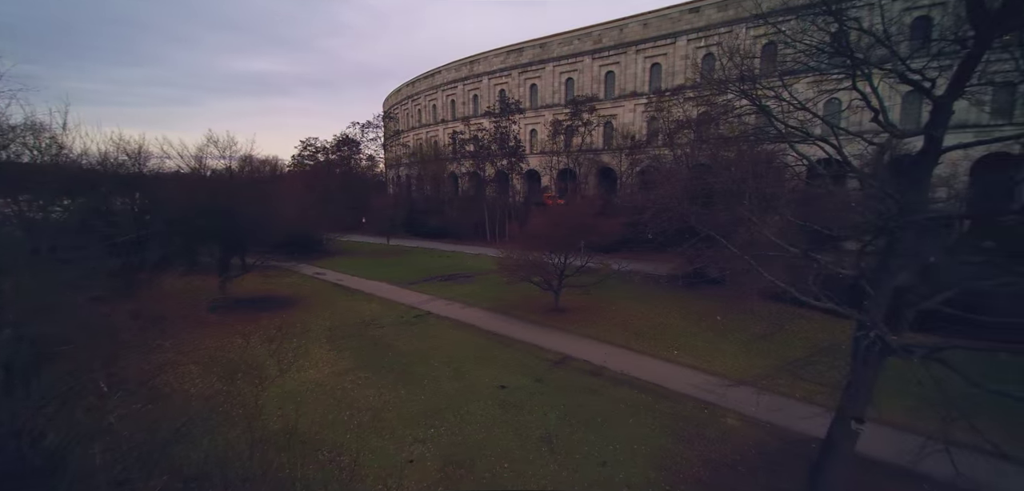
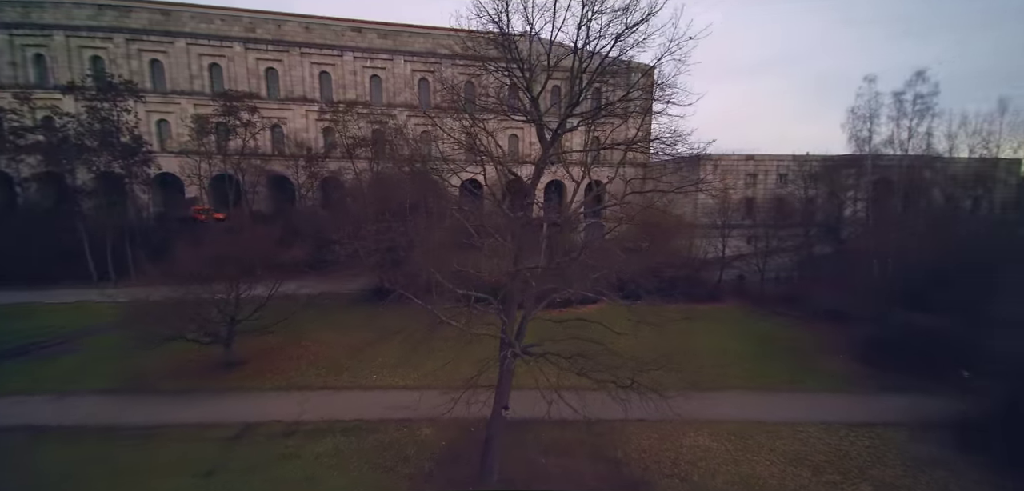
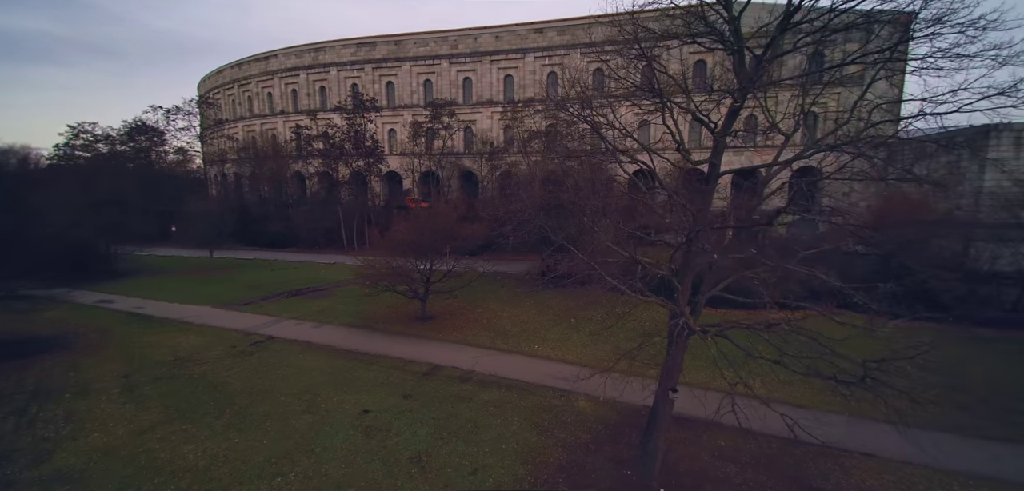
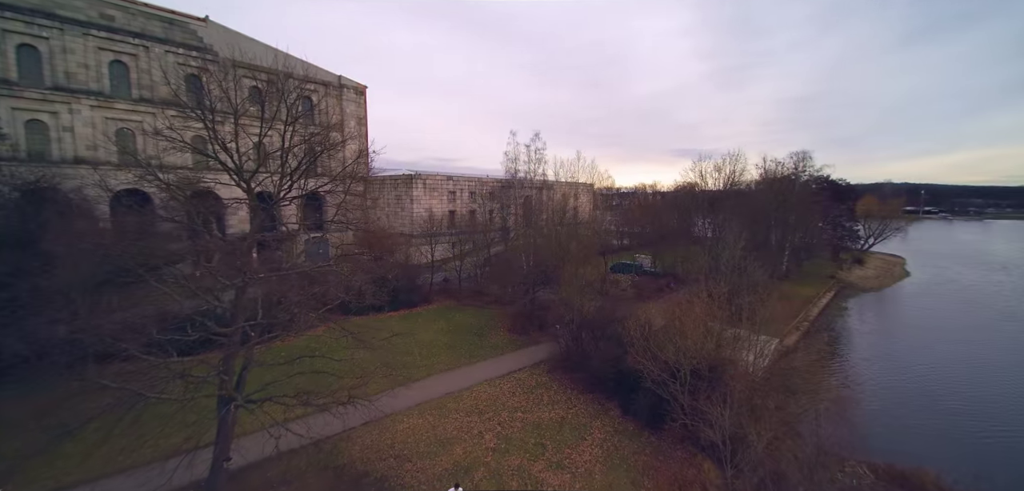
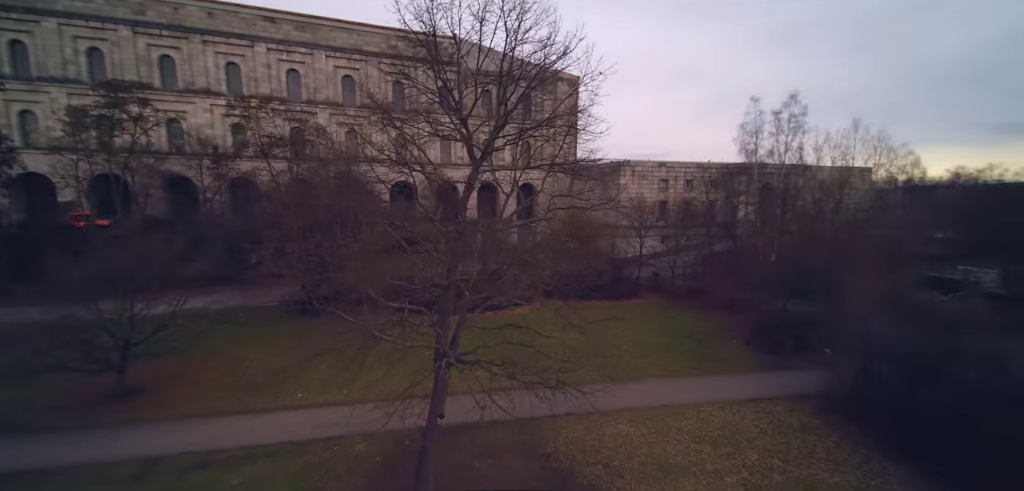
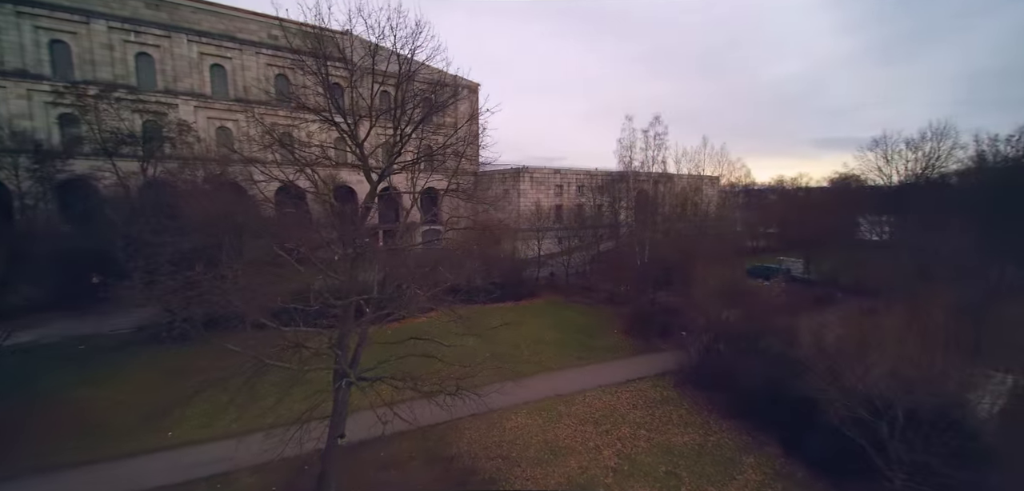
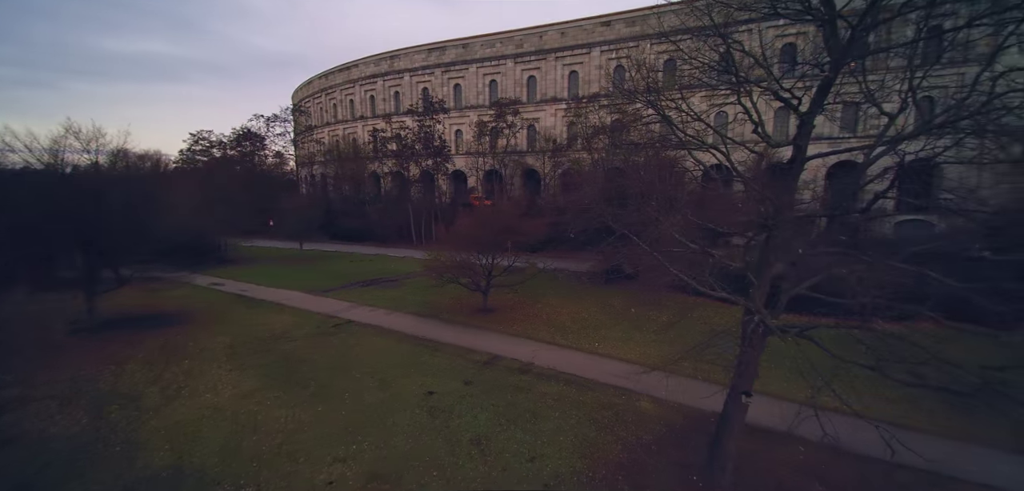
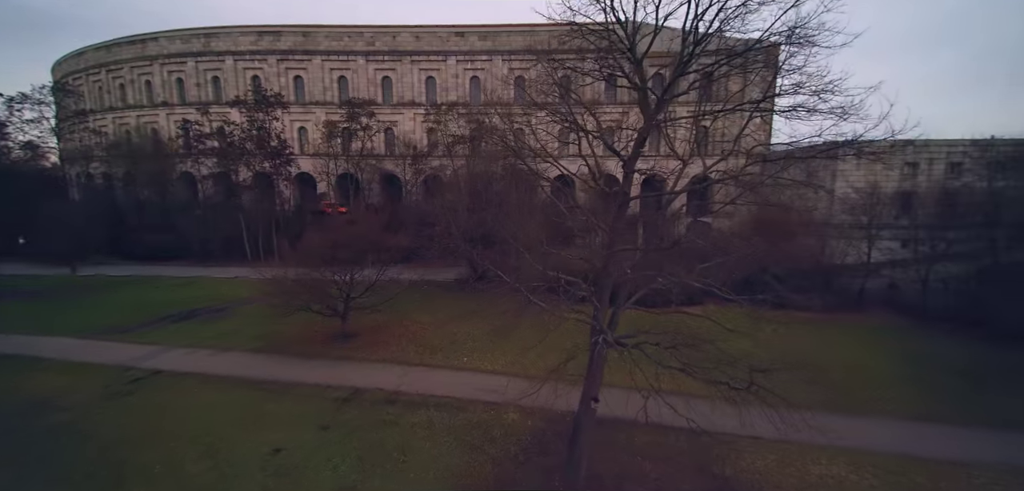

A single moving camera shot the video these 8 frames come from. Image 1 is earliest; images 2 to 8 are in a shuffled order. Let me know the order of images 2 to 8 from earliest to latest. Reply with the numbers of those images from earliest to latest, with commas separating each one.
7, 3, 8, 2, 5, 6, 4
